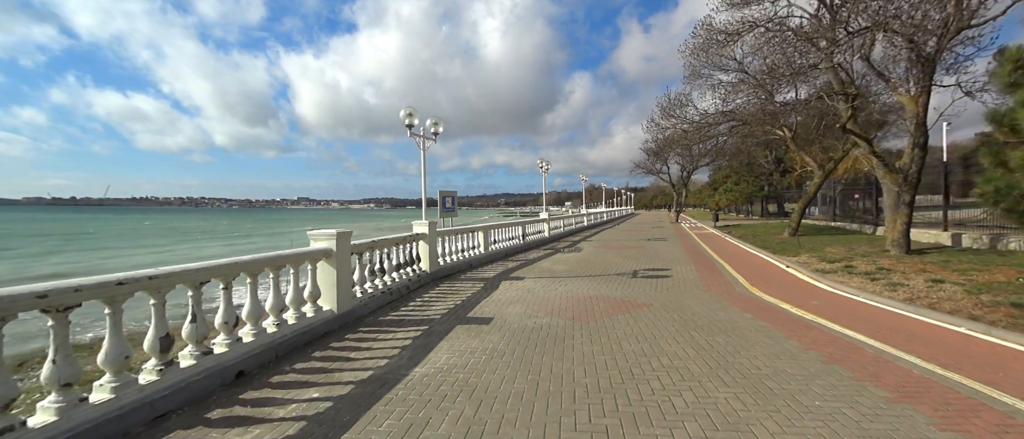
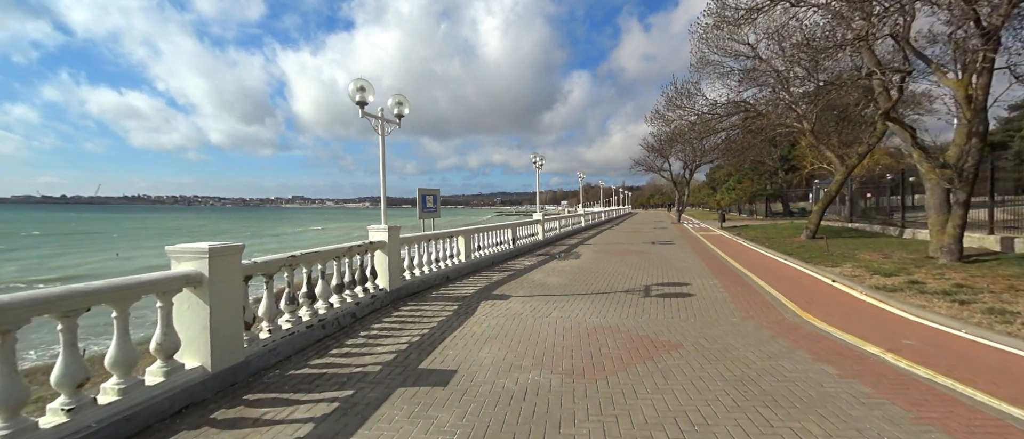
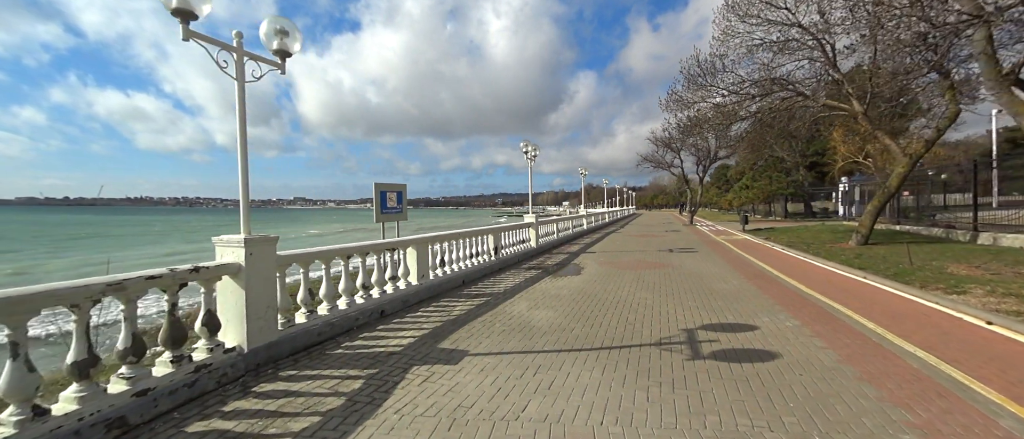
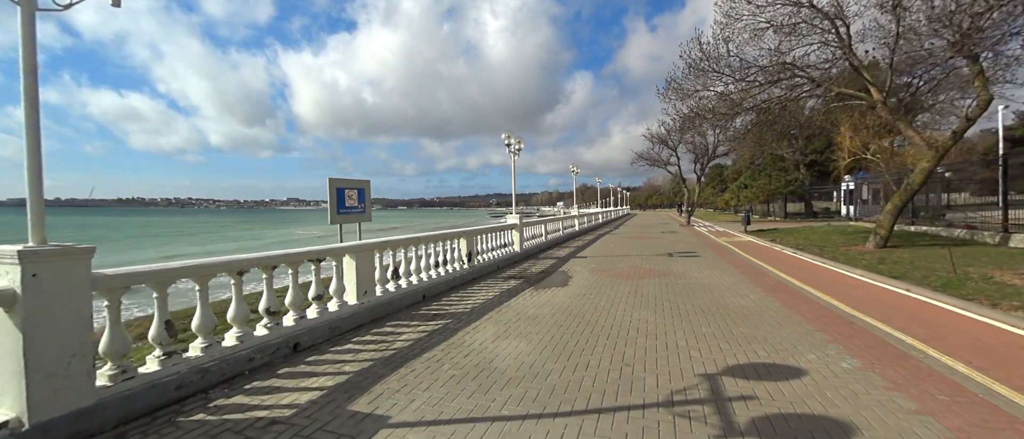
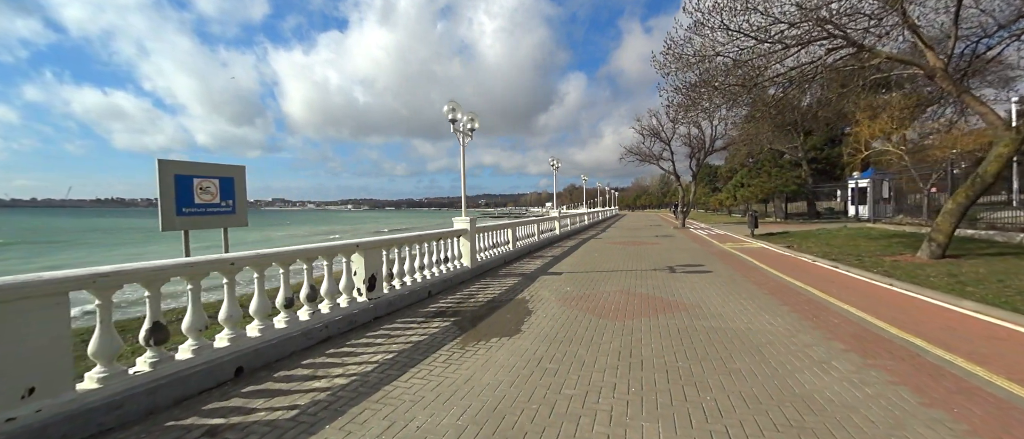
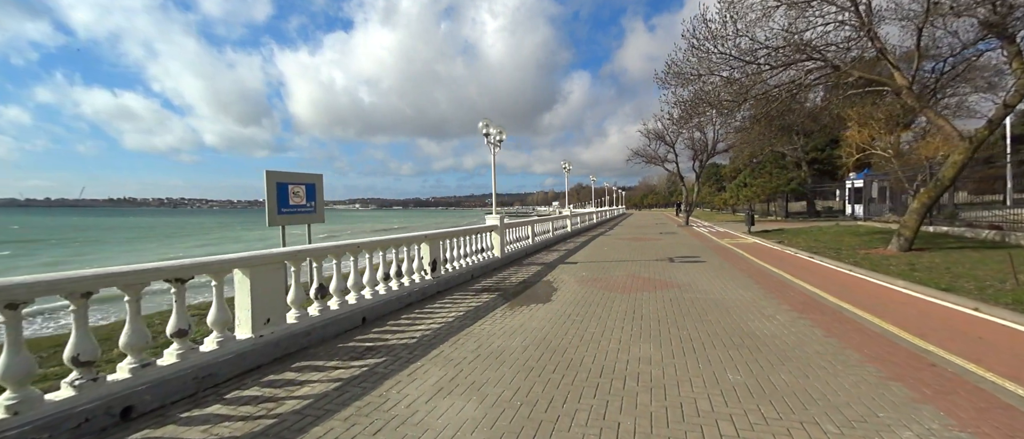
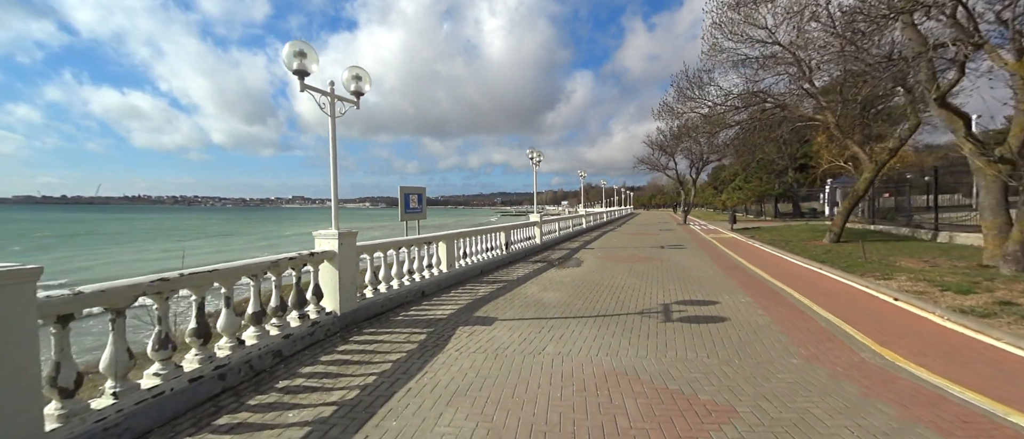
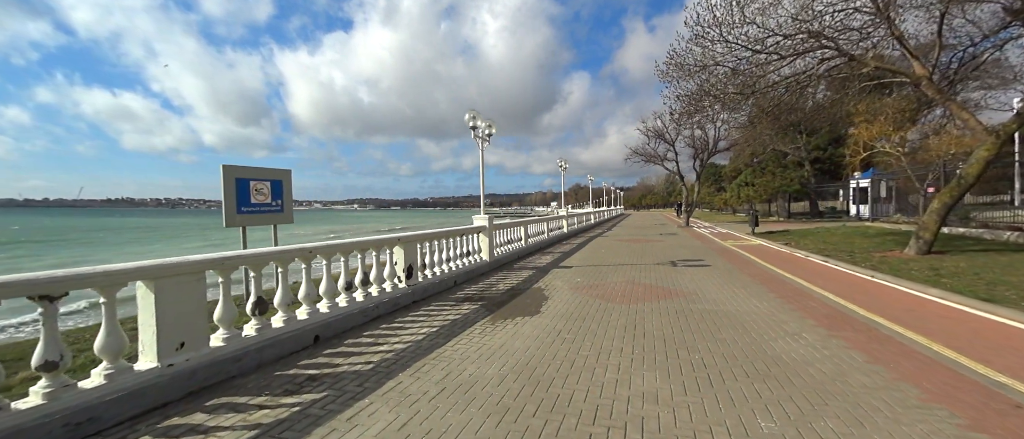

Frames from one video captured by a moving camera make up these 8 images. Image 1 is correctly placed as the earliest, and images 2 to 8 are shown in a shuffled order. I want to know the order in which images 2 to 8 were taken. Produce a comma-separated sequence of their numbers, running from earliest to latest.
2, 7, 3, 4, 6, 8, 5
